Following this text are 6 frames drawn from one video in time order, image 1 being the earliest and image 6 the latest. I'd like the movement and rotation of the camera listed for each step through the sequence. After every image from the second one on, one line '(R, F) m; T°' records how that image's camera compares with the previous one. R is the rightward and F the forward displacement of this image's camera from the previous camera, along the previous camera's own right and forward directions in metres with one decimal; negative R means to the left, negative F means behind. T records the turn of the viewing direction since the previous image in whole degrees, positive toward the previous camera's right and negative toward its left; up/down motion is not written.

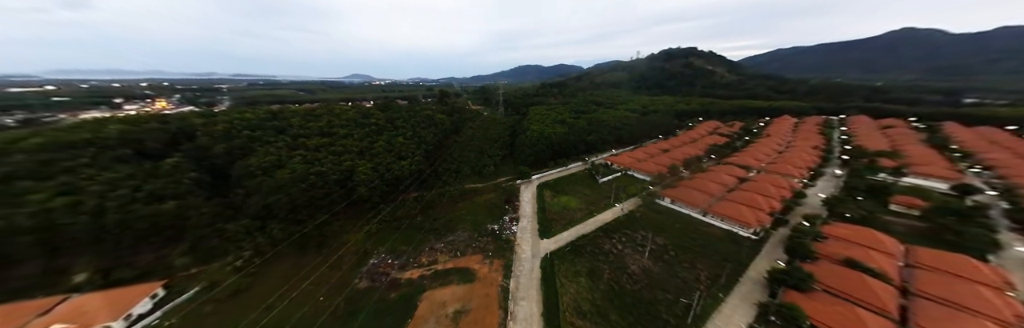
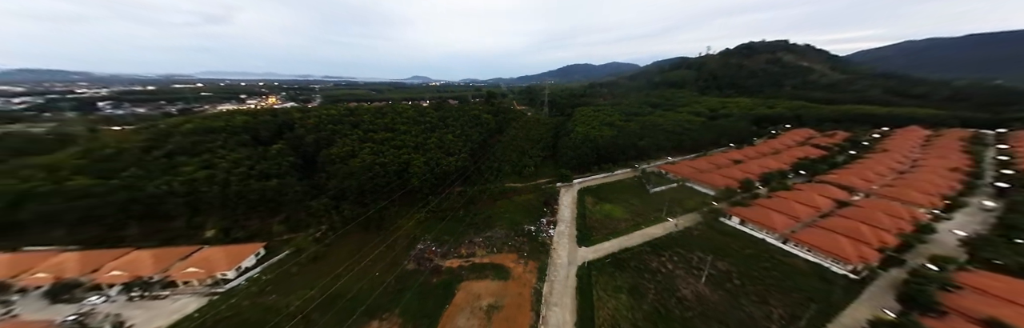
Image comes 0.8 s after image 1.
(-0.3, 0.0) m; -10°
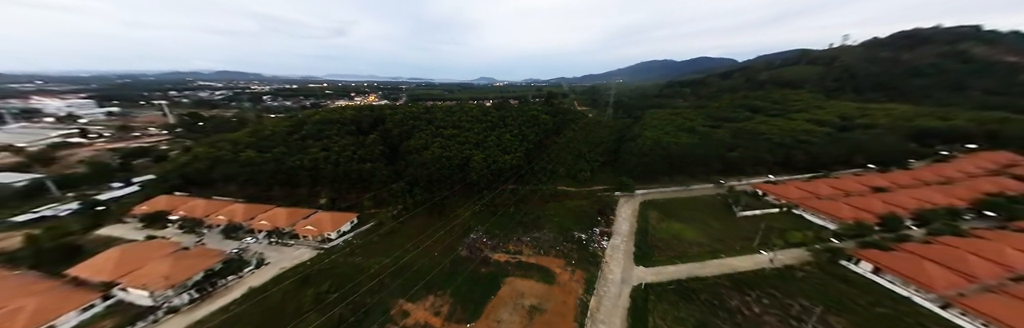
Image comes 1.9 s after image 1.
(-0.6, -0.1) m; -13°
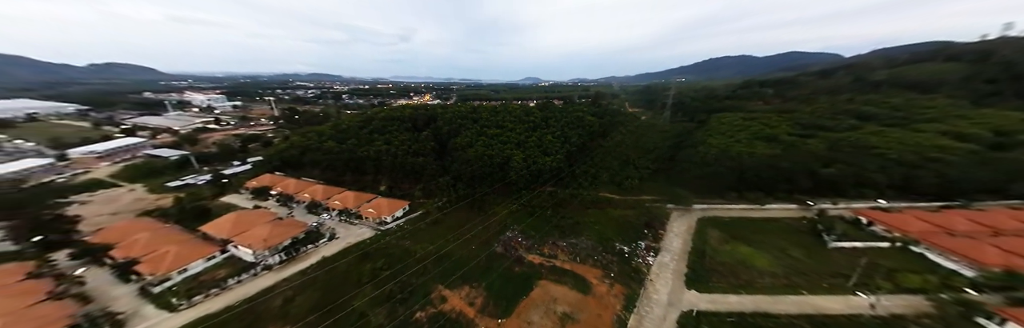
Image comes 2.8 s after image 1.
(-0.3, 0.0) m; -10°
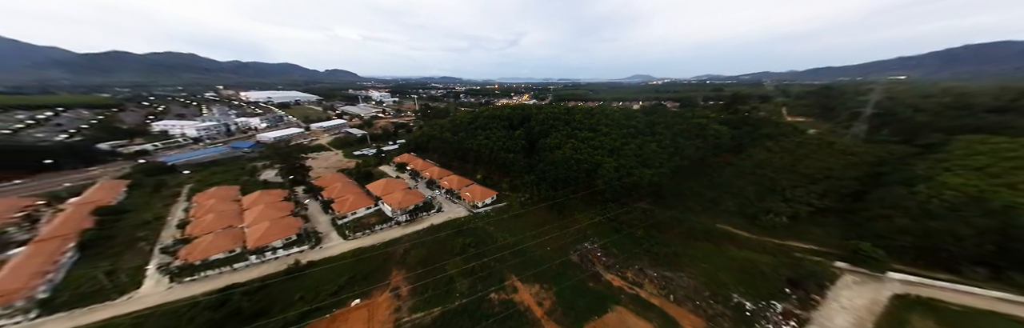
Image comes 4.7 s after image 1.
(-0.7, -0.2) m; -20°
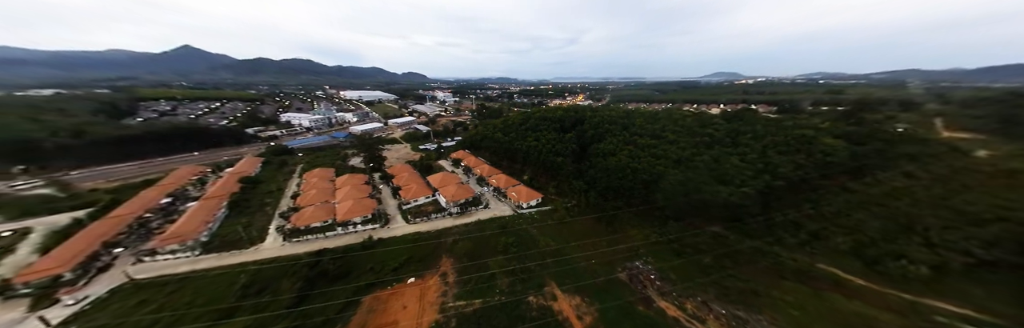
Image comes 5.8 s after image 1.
(-0.6, -0.1) m; -11°
